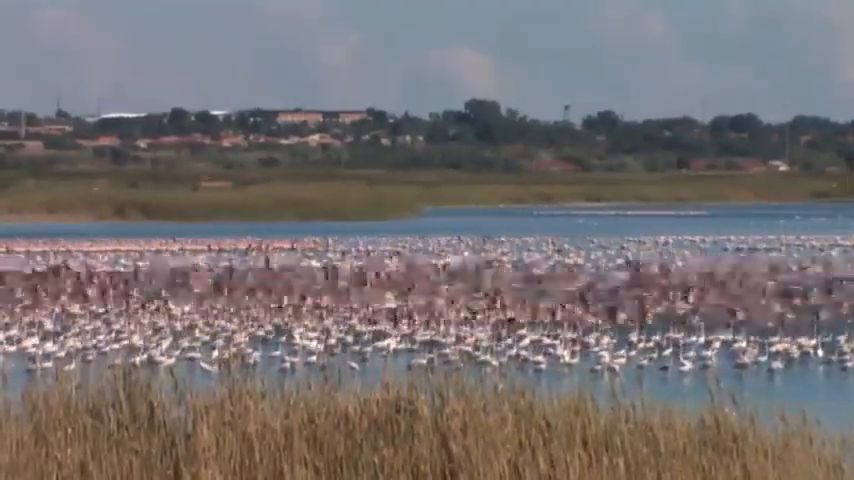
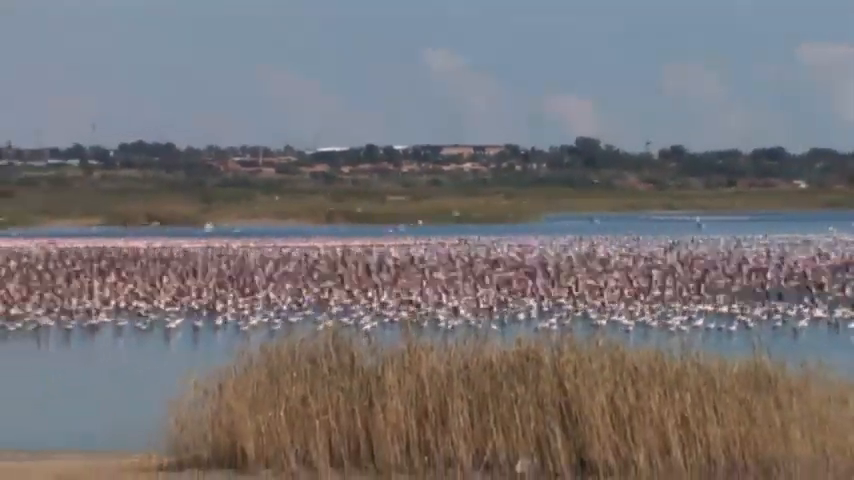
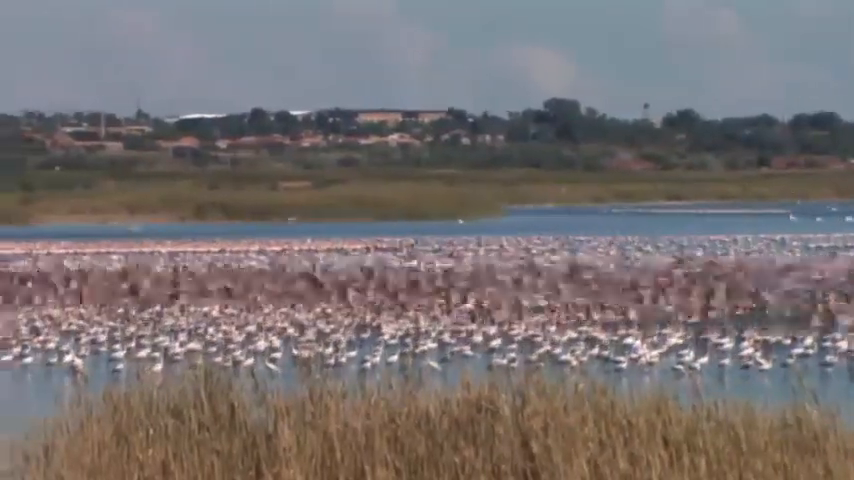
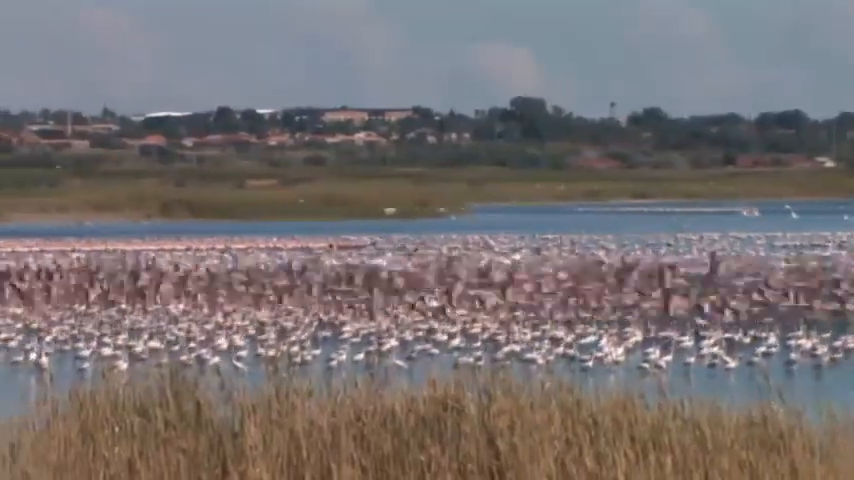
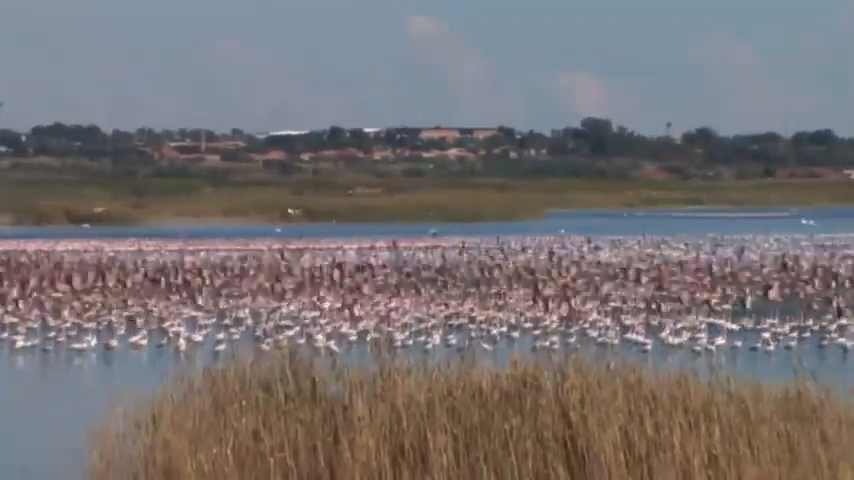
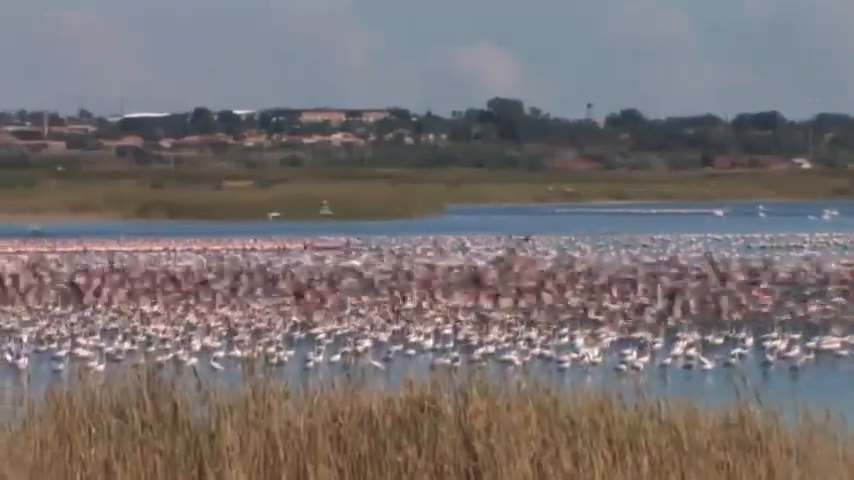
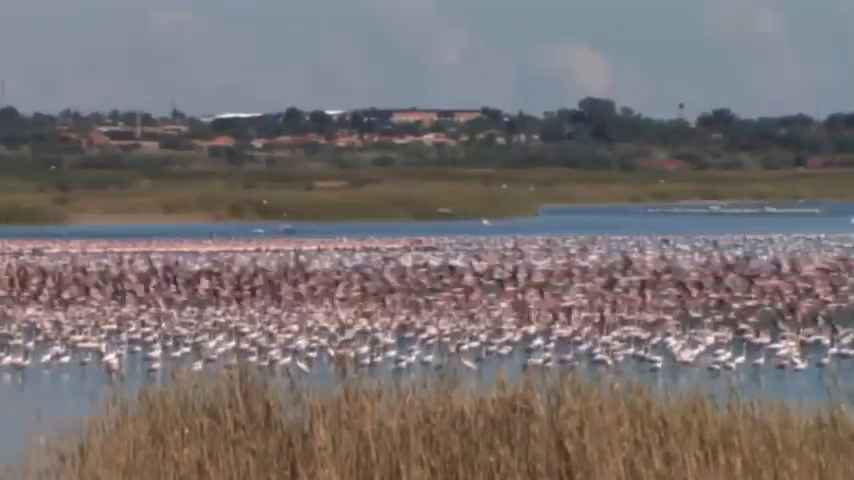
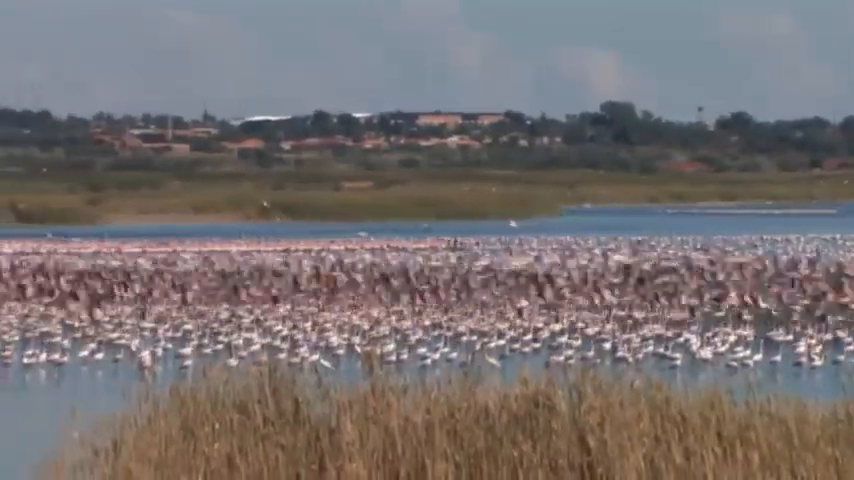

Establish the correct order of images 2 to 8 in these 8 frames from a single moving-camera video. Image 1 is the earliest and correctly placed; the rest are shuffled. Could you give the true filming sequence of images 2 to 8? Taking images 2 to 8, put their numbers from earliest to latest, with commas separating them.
6, 4, 3, 7, 8, 5, 2
